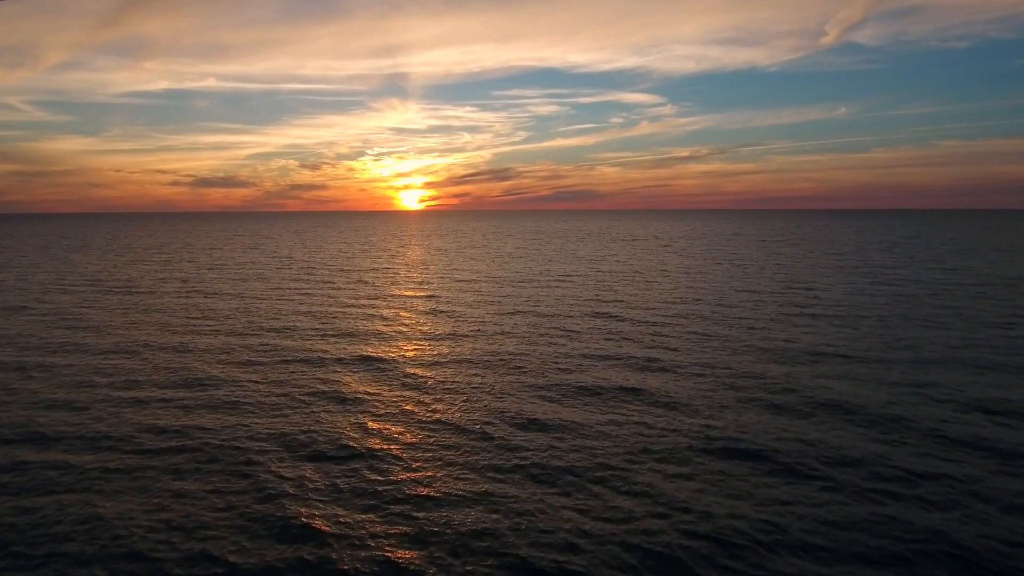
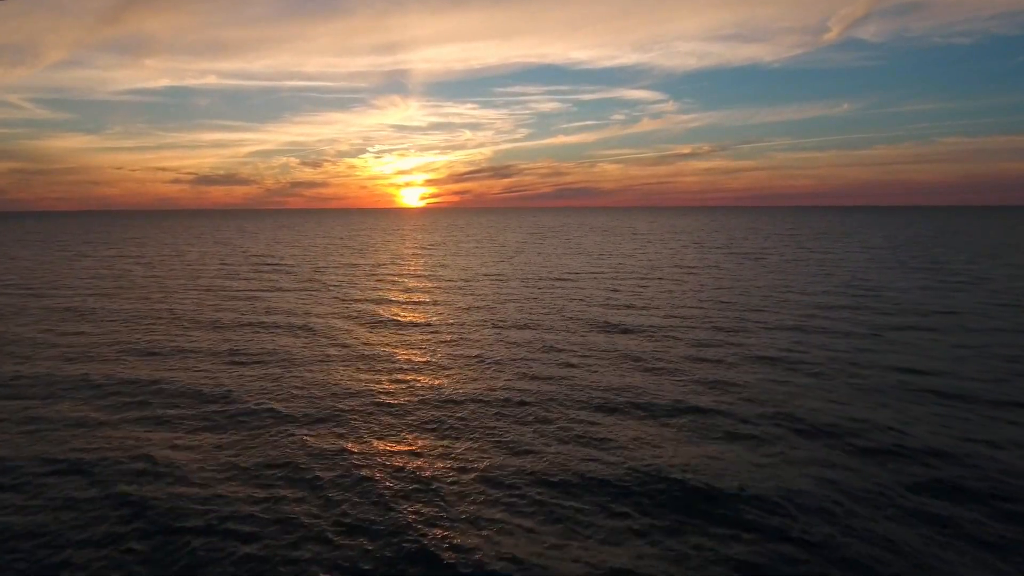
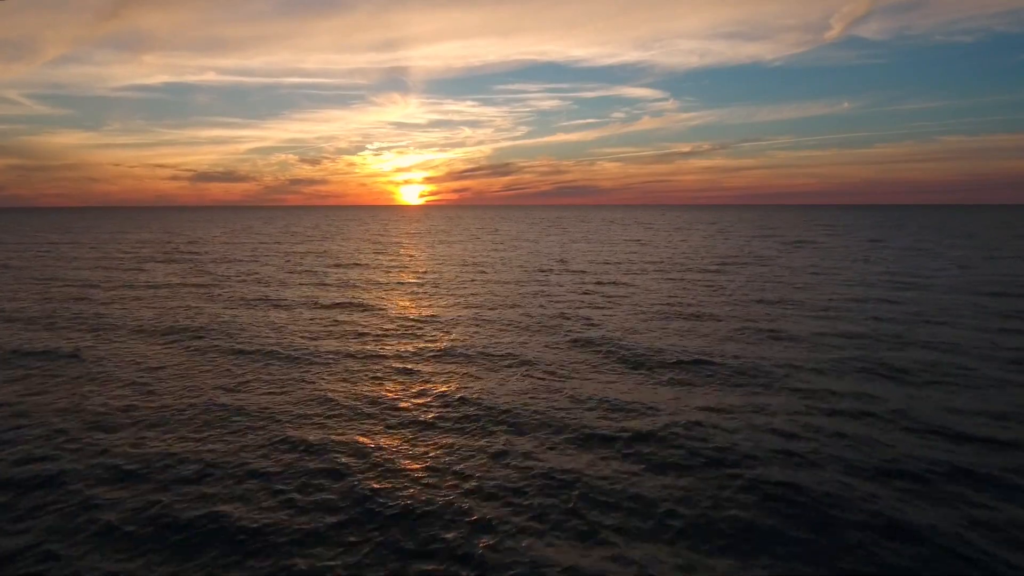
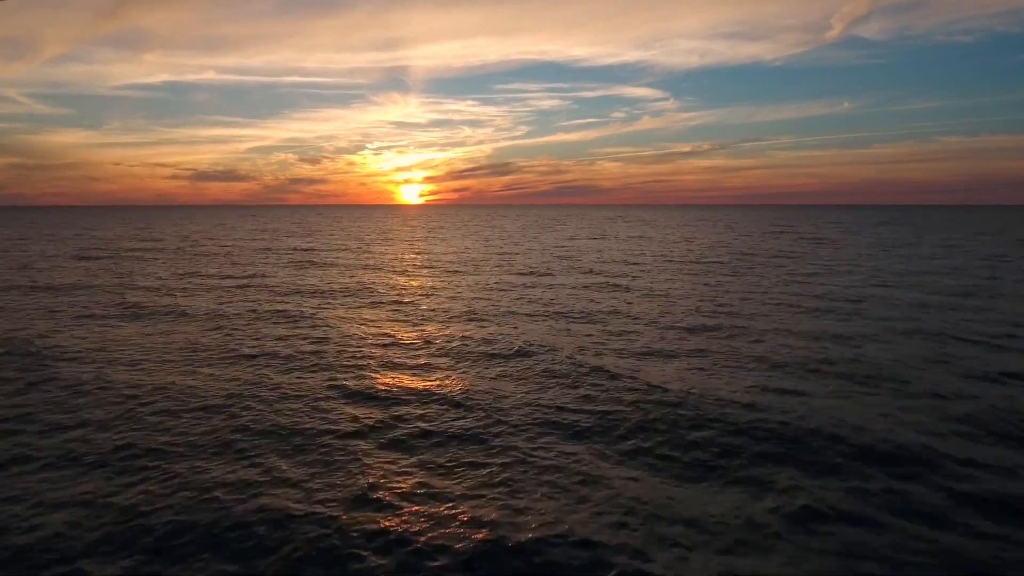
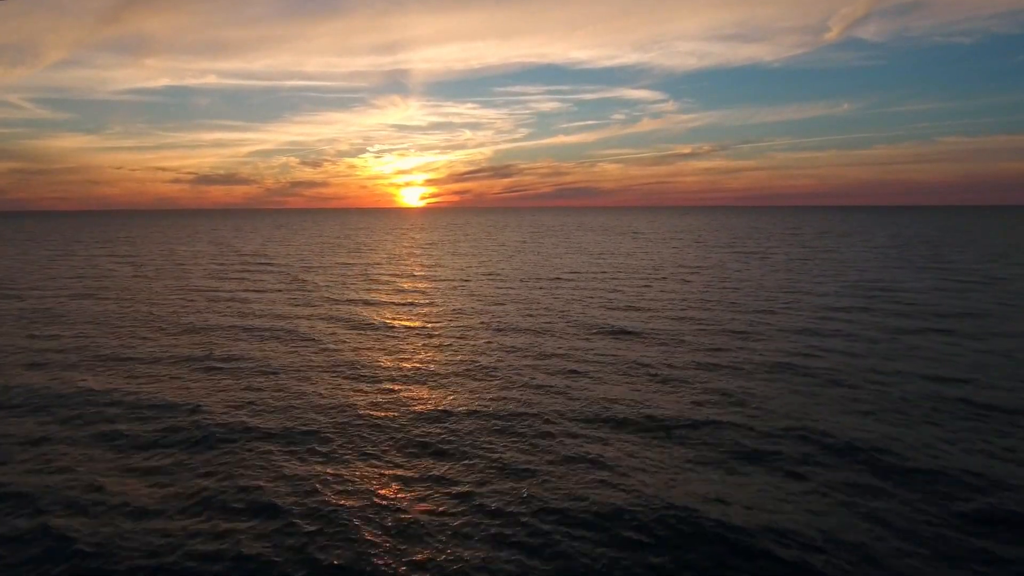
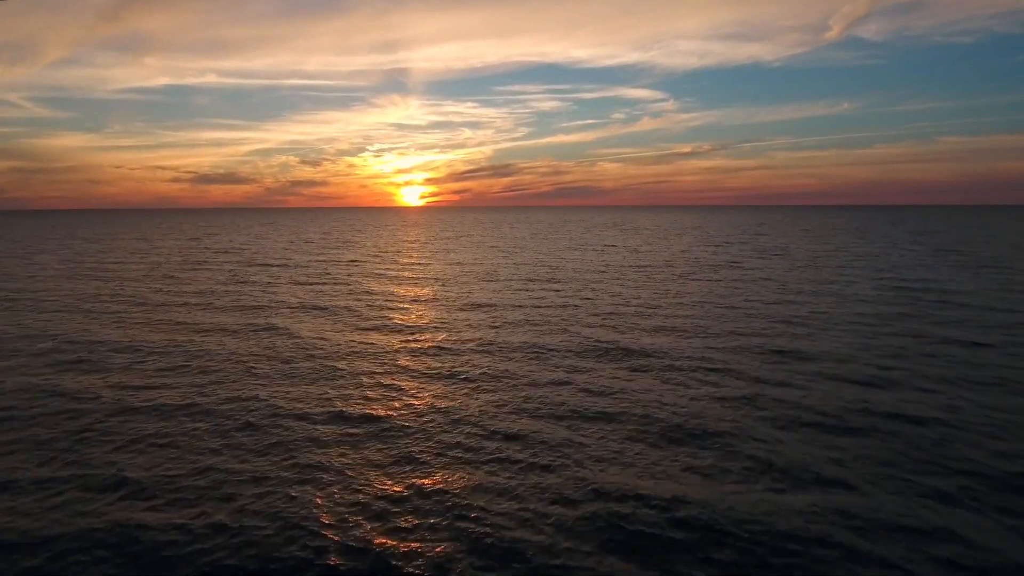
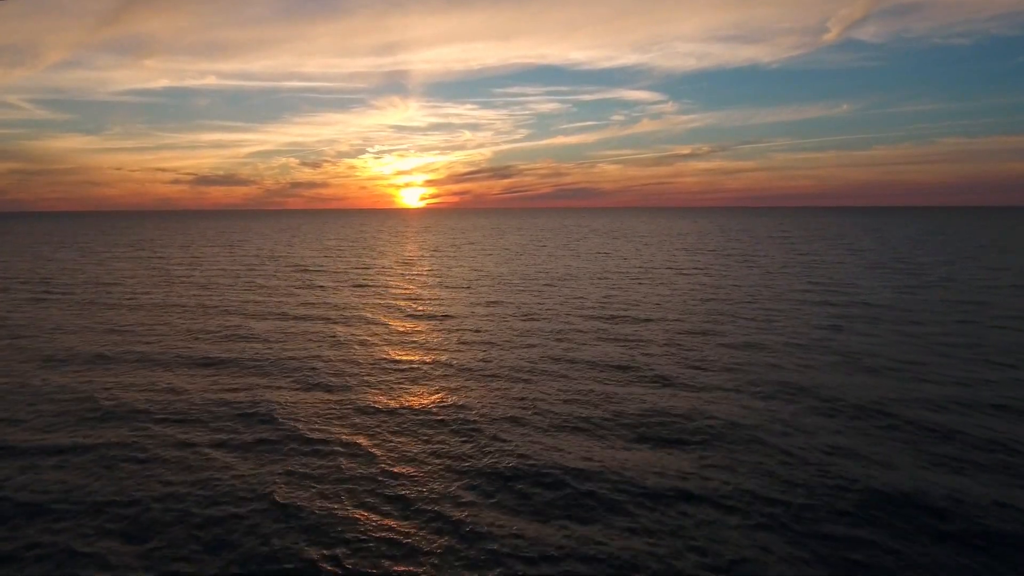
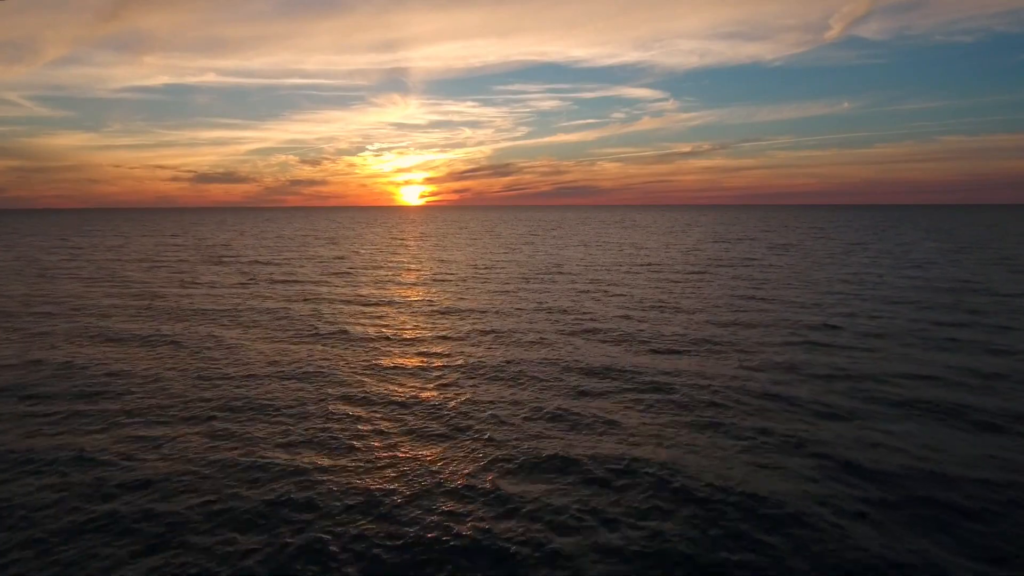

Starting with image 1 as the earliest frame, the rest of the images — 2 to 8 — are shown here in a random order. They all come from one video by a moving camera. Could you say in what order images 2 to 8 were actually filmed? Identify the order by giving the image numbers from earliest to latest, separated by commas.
7, 2, 5, 6, 8, 3, 4
